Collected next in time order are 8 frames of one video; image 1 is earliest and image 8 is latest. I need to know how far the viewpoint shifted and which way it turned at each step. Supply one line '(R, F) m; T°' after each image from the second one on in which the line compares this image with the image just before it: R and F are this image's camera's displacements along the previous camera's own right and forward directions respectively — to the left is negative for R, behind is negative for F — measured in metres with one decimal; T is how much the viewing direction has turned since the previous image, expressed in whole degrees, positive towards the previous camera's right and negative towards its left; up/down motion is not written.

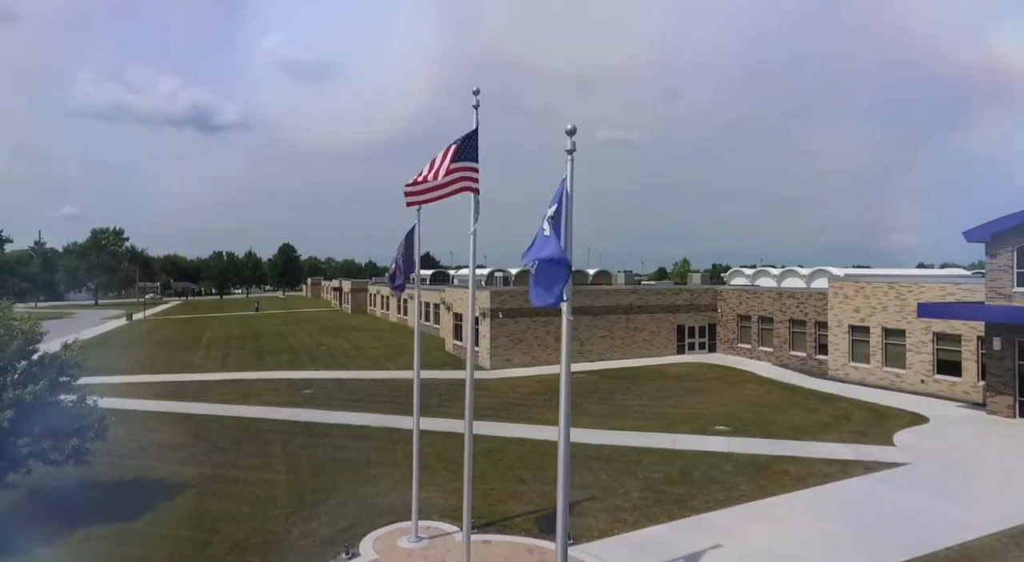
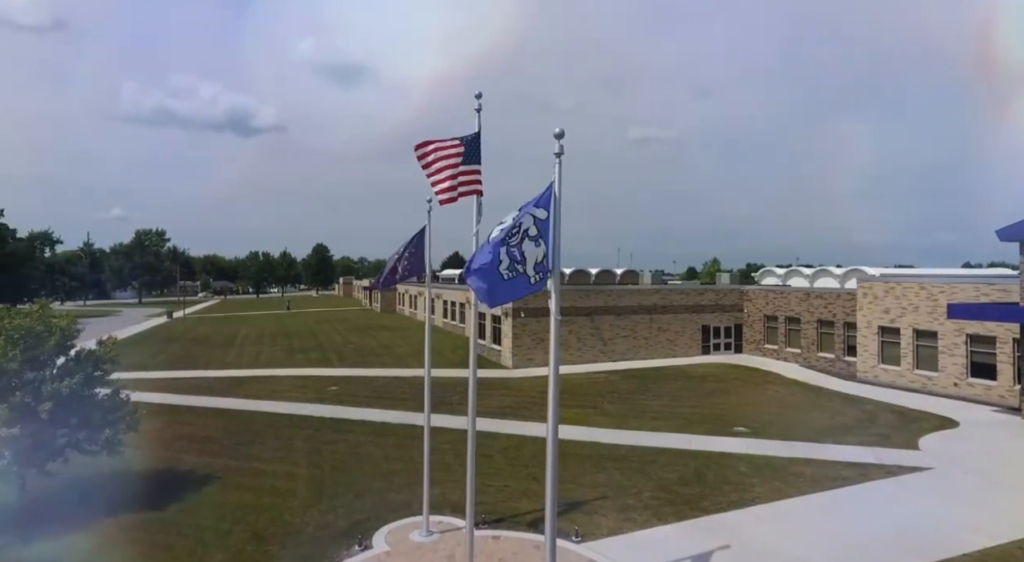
(+0.5, -0.2) m; -3°
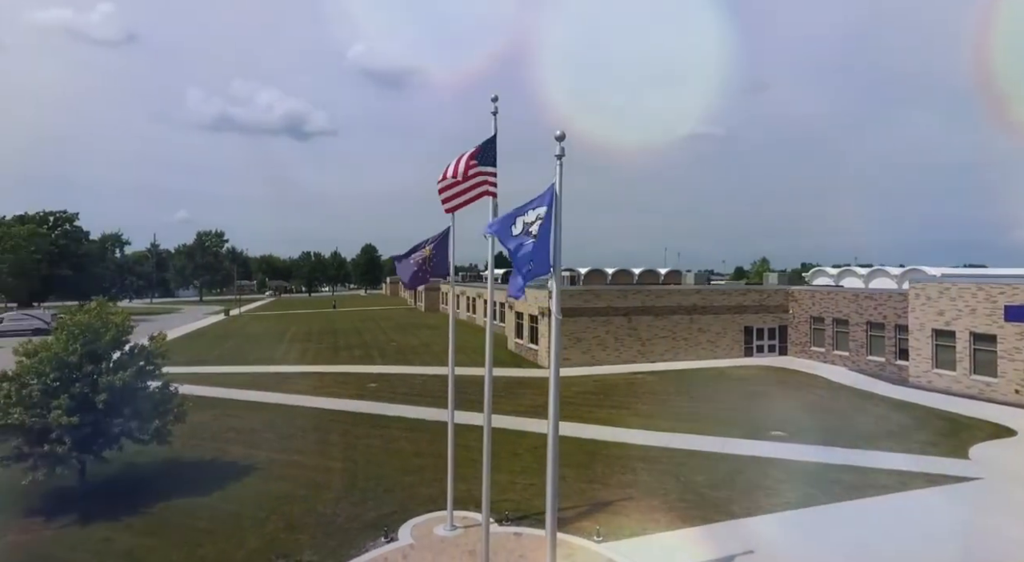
(+0.6, -0.2) m; -5°
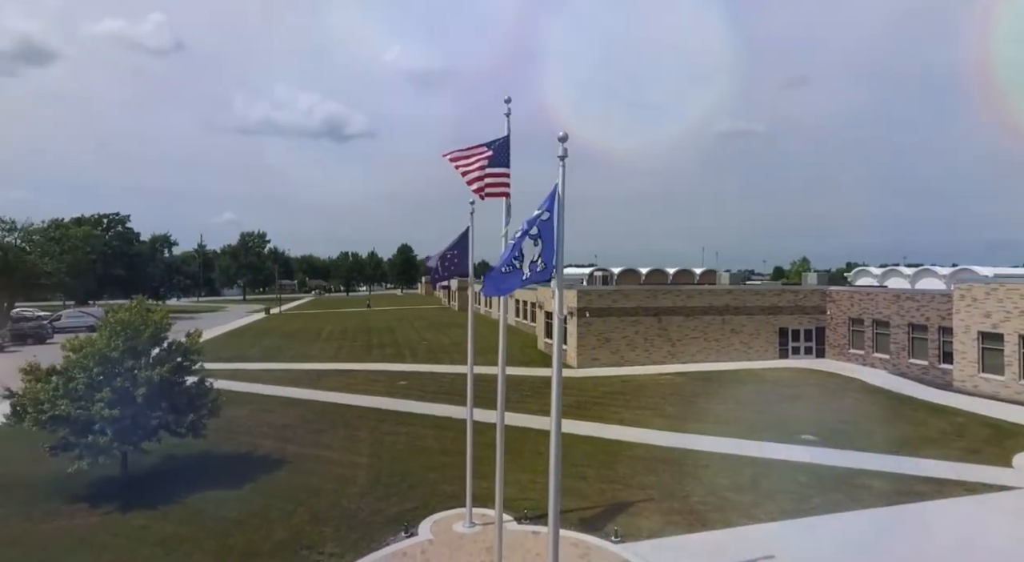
(+0.5, -0.1) m; -4°
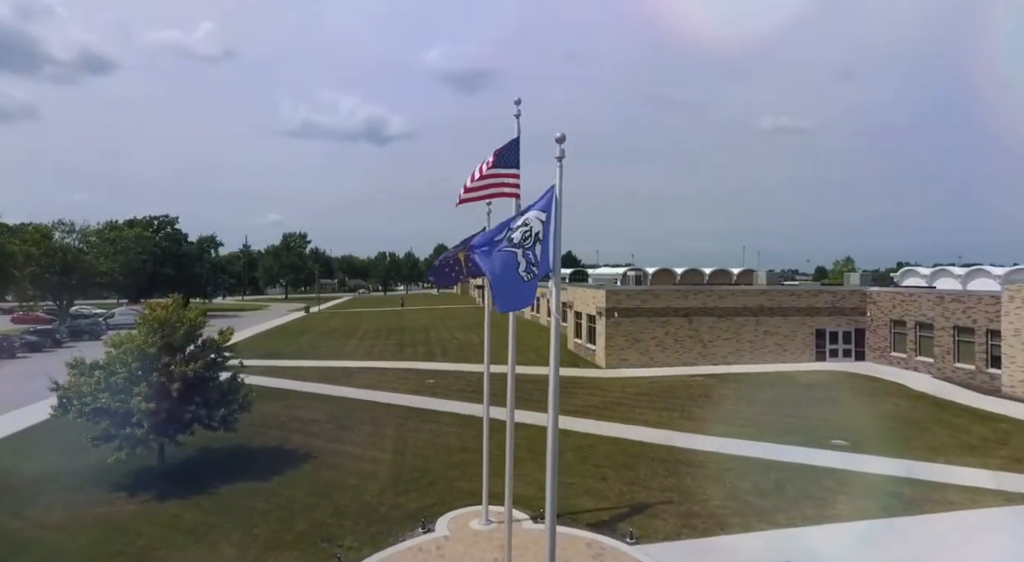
(+0.6, -0.1) m; -4°
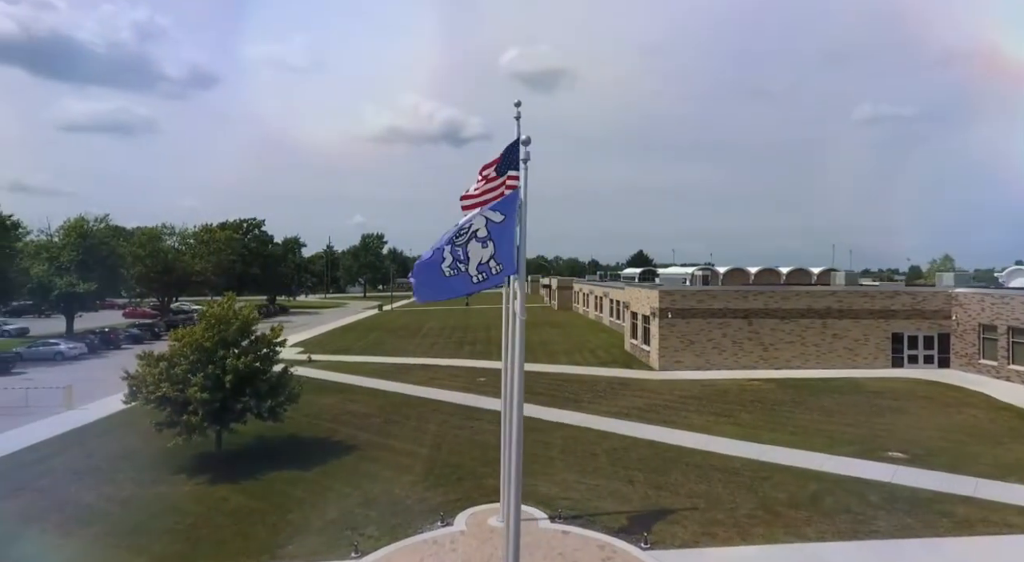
(+1.6, 0.0) m; -8°
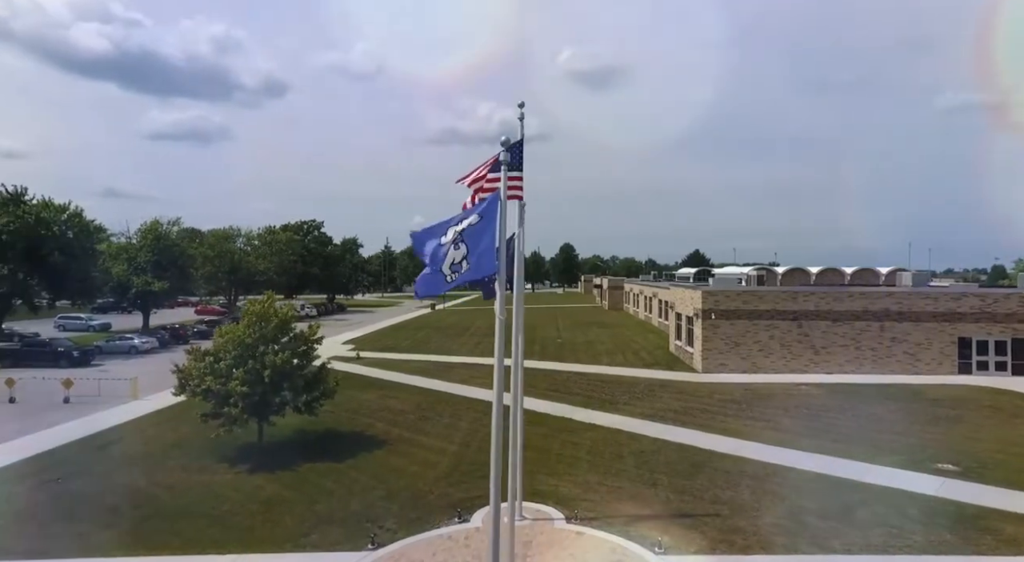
(+1.1, +0.1) m; -6°
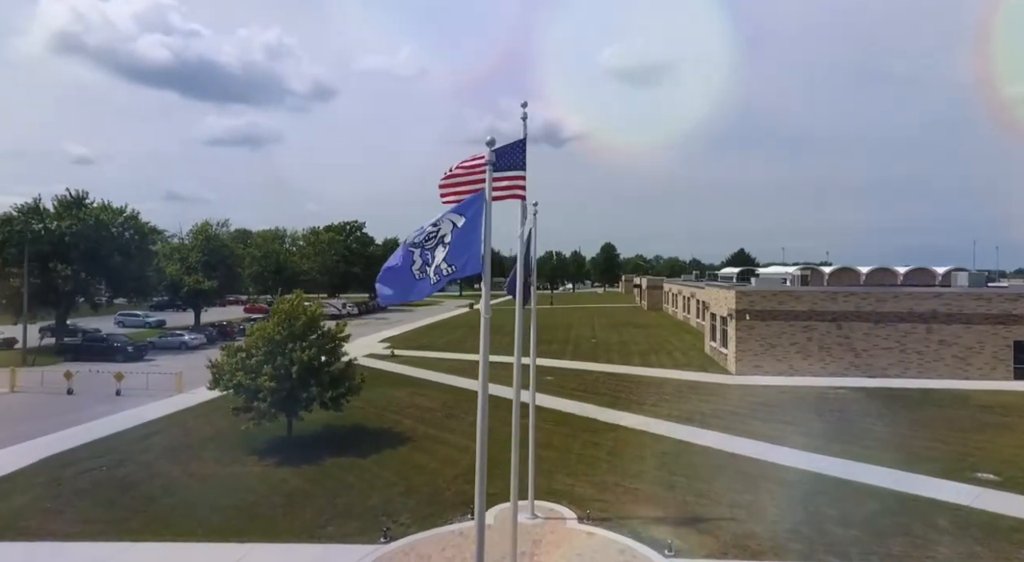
(+0.8, +0.1) m; -5°
